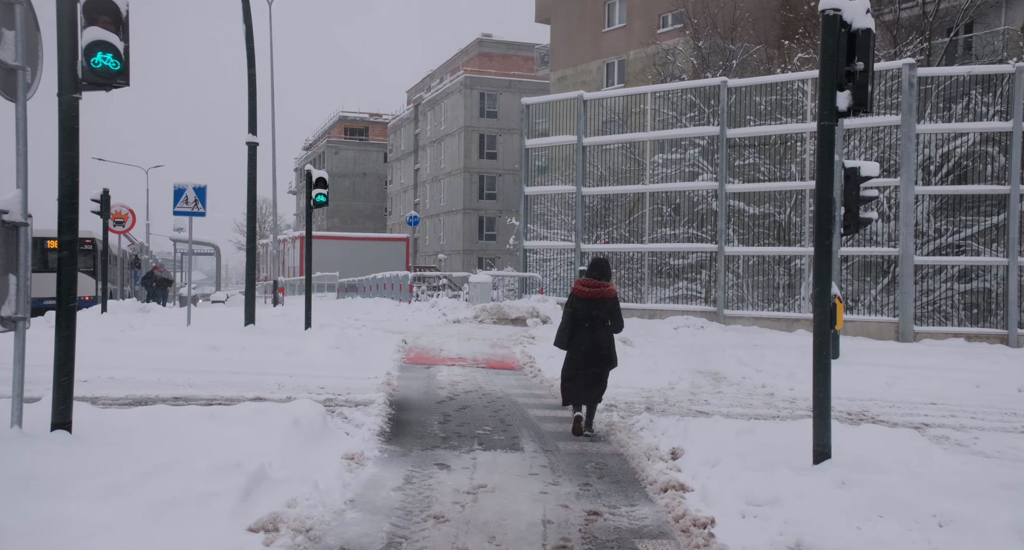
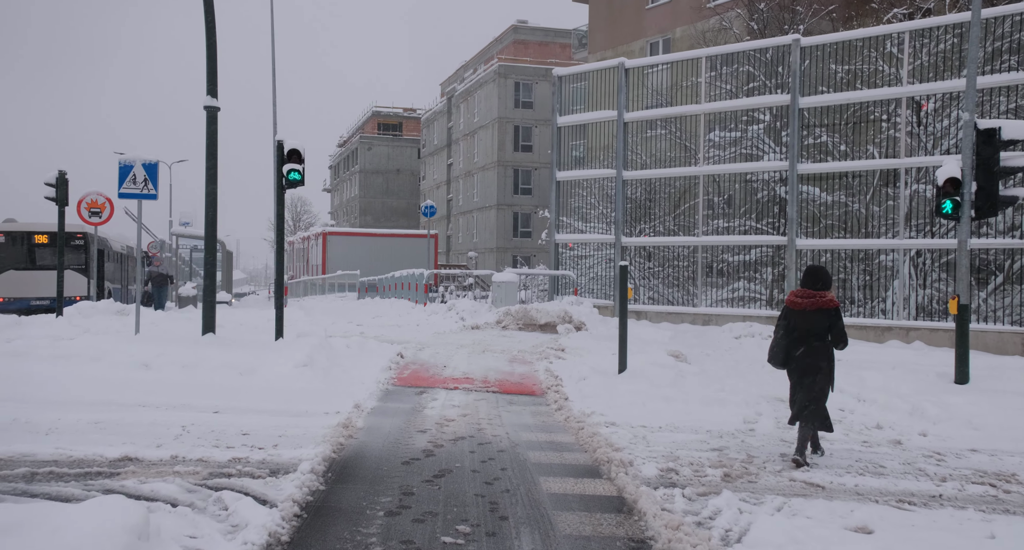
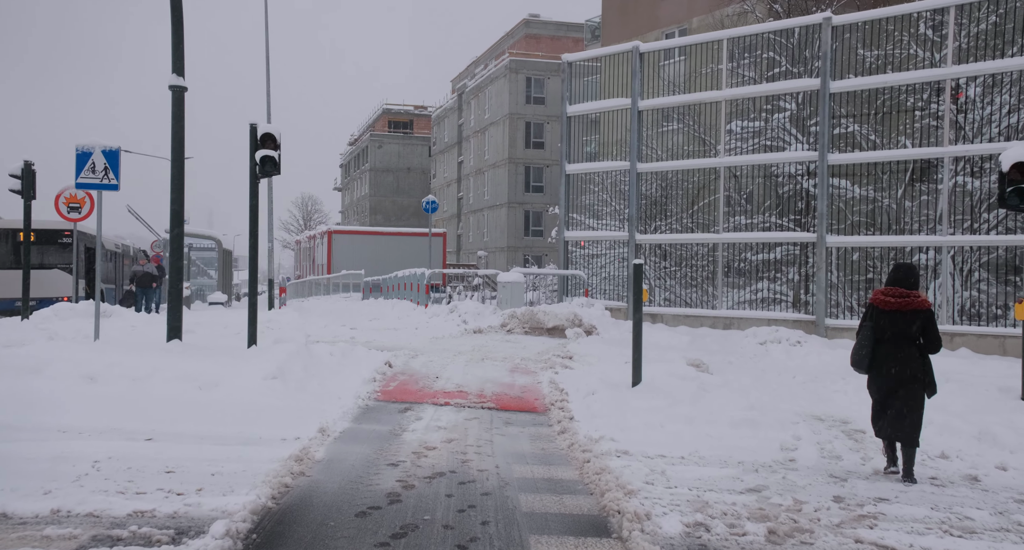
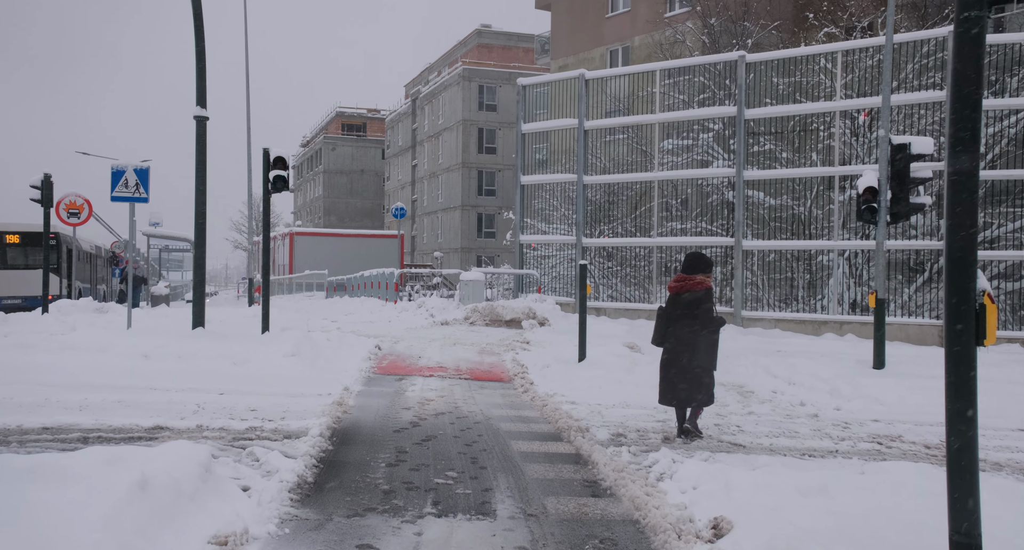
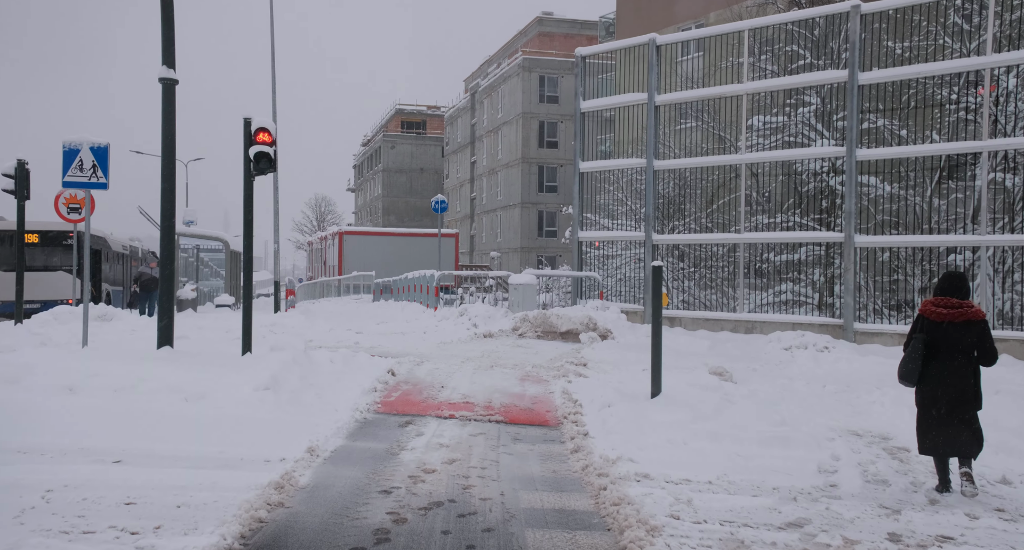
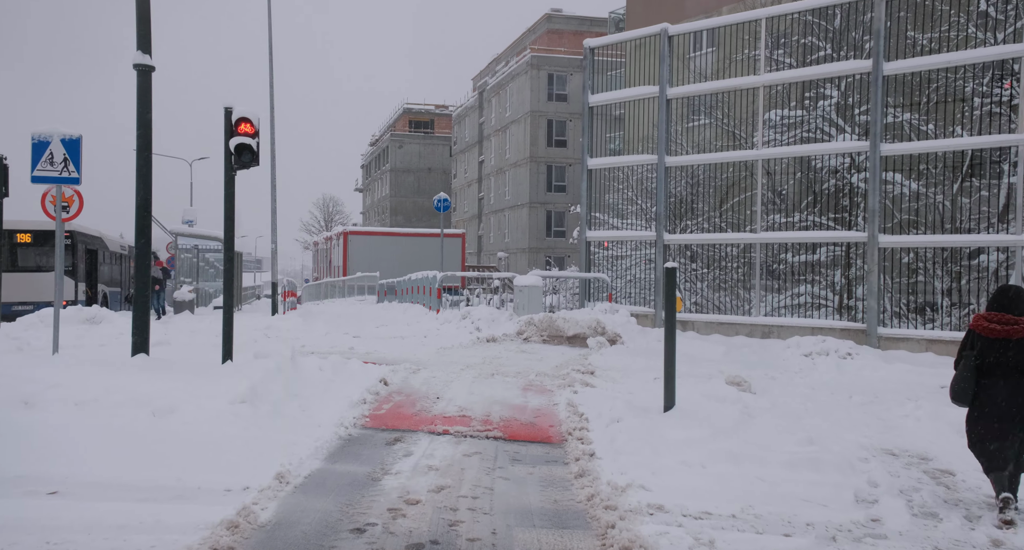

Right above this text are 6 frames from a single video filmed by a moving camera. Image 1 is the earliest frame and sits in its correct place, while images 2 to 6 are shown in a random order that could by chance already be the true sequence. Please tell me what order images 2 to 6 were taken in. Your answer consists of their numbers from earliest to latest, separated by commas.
4, 2, 3, 5, 6
